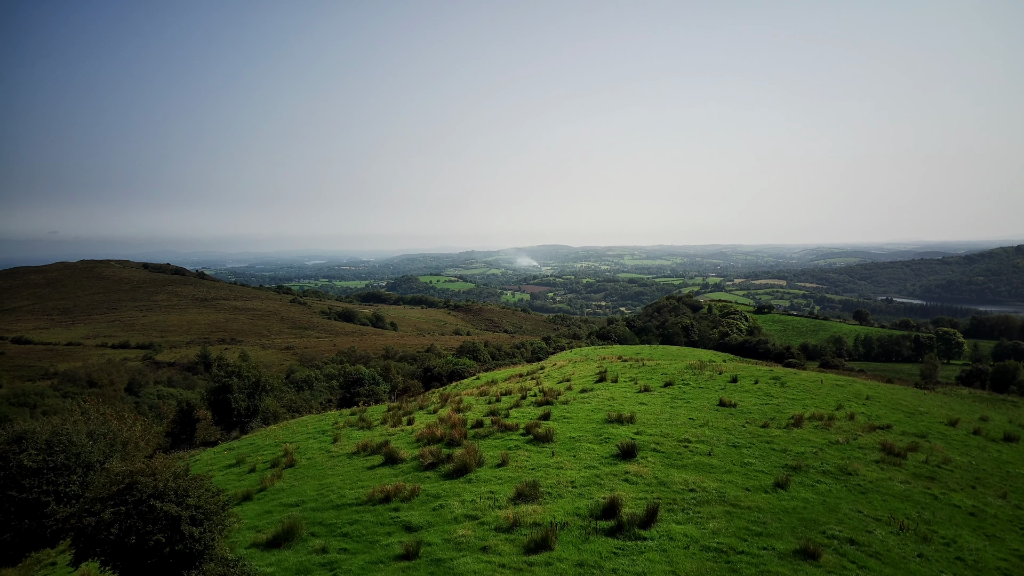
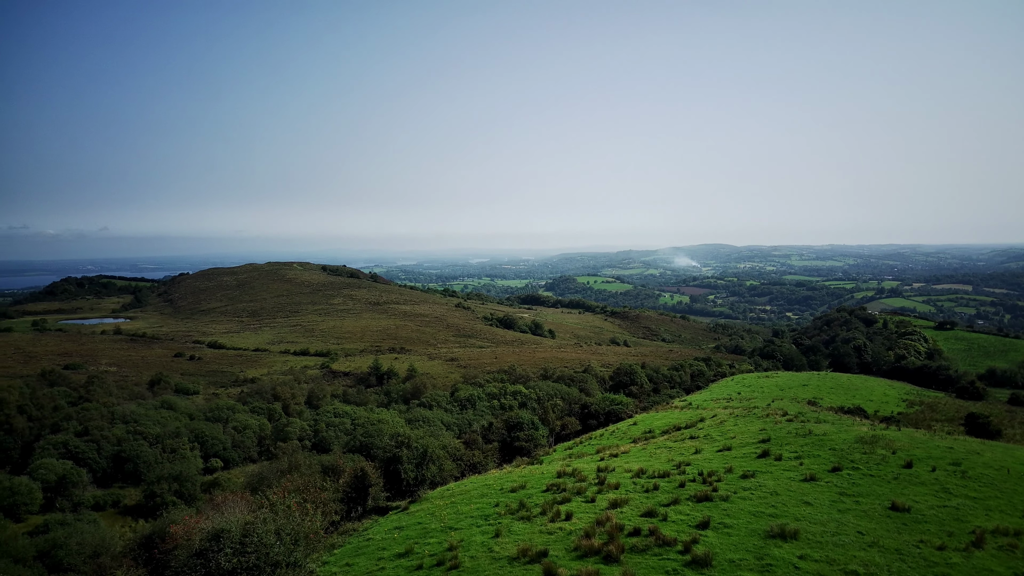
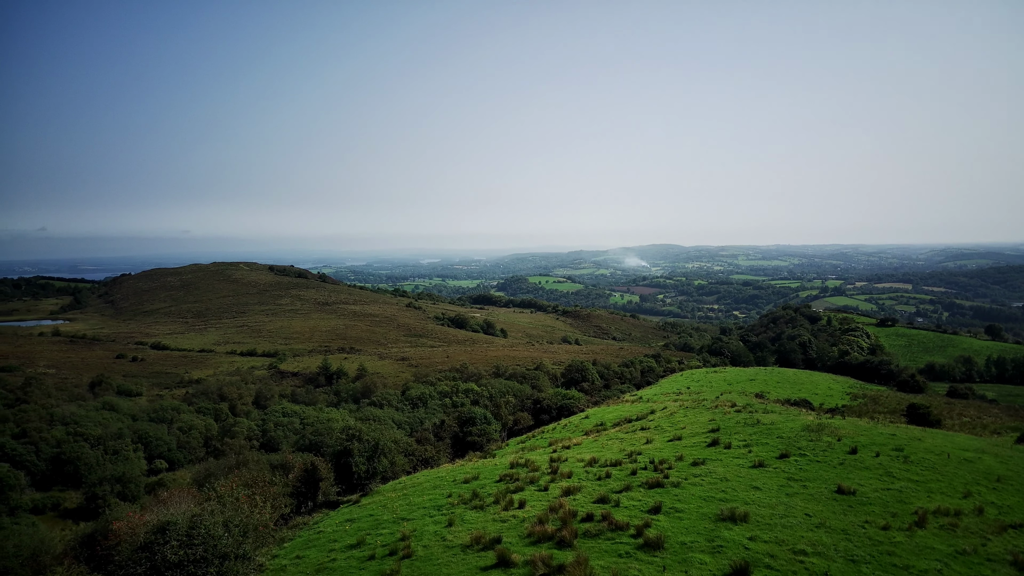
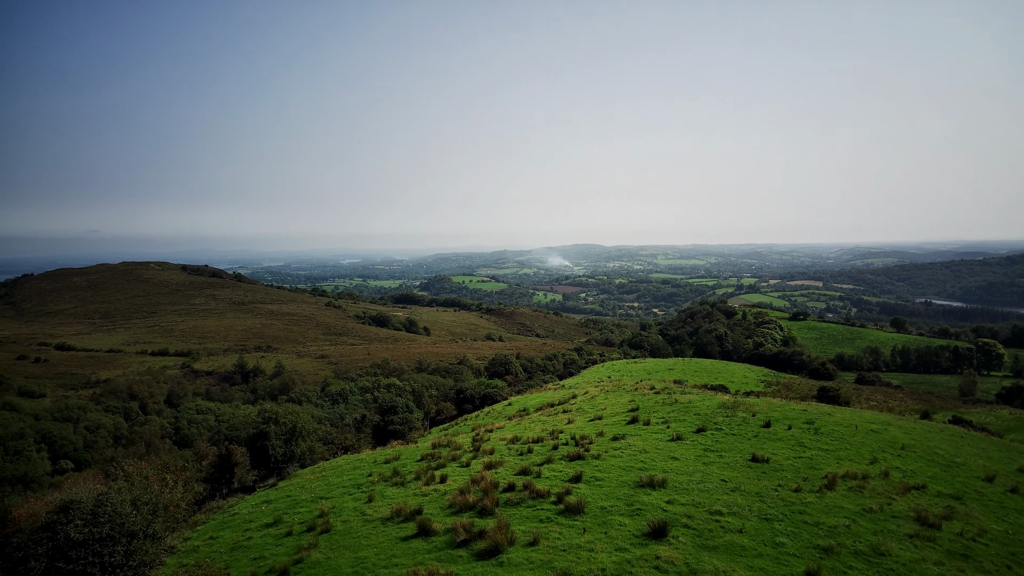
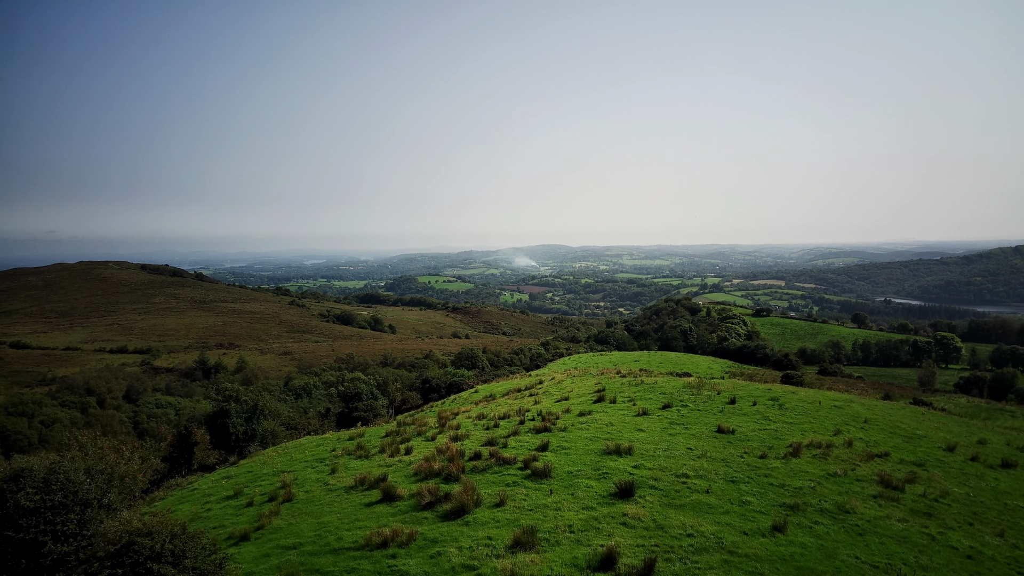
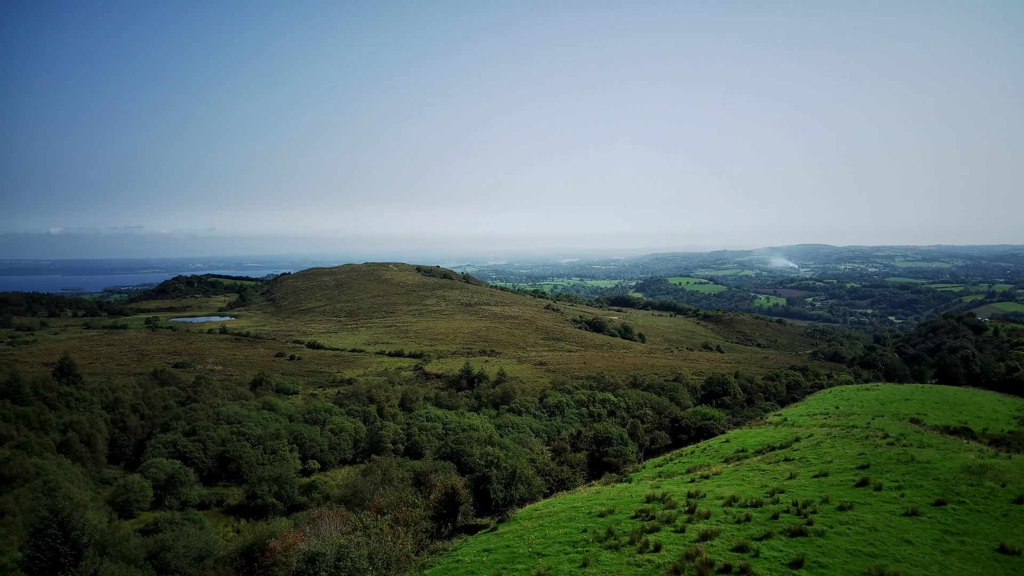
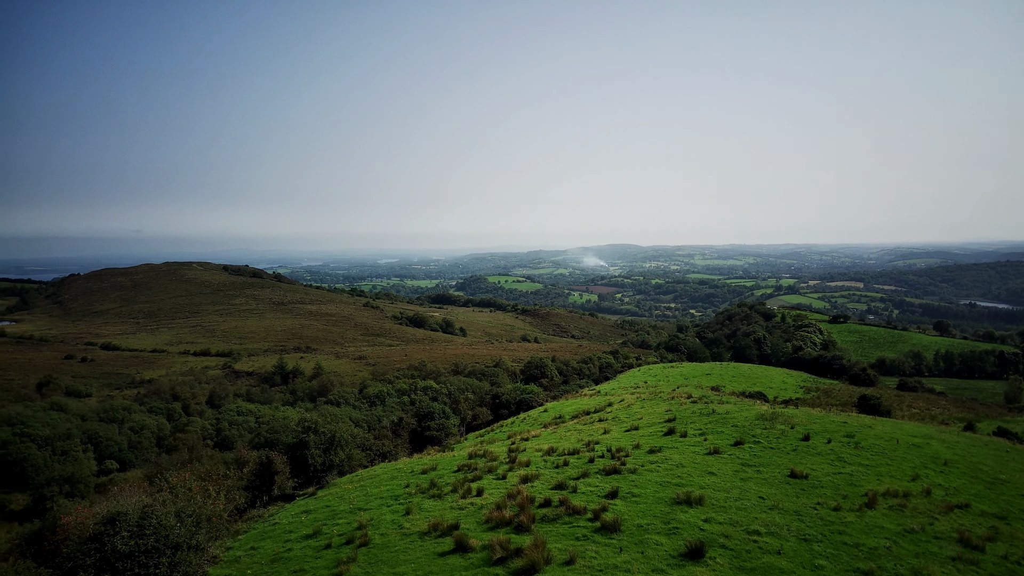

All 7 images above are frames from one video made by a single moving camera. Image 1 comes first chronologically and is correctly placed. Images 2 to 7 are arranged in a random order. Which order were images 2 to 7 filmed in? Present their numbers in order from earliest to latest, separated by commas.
5, 4, 7, 3, 2, 6
